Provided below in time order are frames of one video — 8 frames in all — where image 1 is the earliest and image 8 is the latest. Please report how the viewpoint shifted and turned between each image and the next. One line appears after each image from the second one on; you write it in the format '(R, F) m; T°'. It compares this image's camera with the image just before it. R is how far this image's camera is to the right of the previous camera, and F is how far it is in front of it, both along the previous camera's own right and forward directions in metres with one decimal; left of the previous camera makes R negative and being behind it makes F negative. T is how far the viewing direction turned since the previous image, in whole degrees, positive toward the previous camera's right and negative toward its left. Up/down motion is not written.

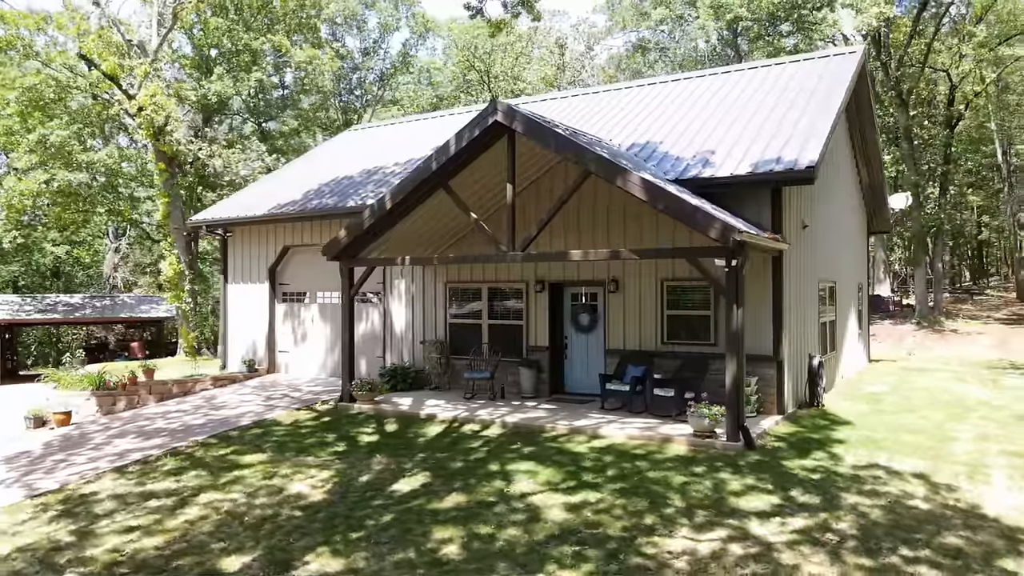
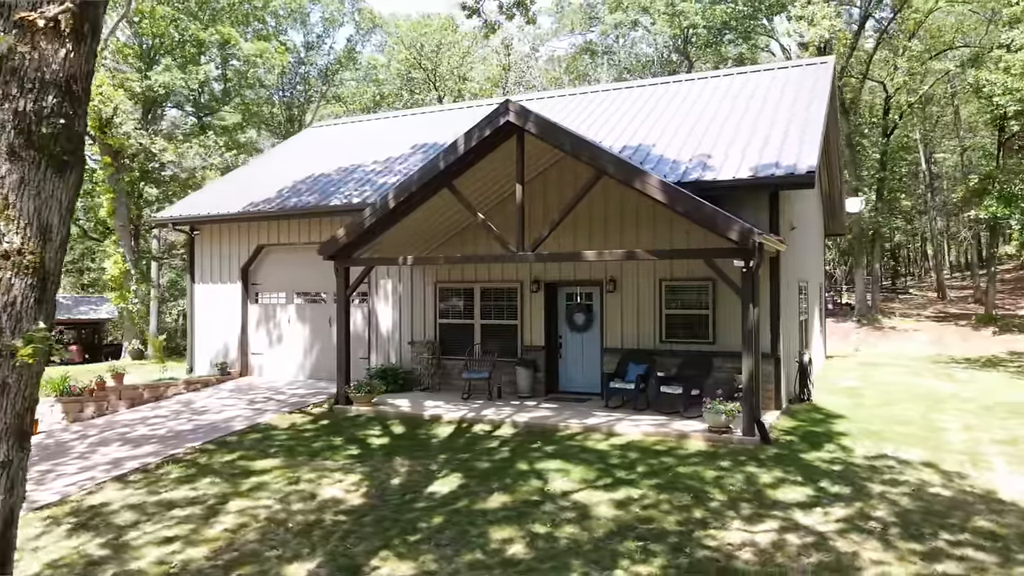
(-1.0, 0.0) m; +5°
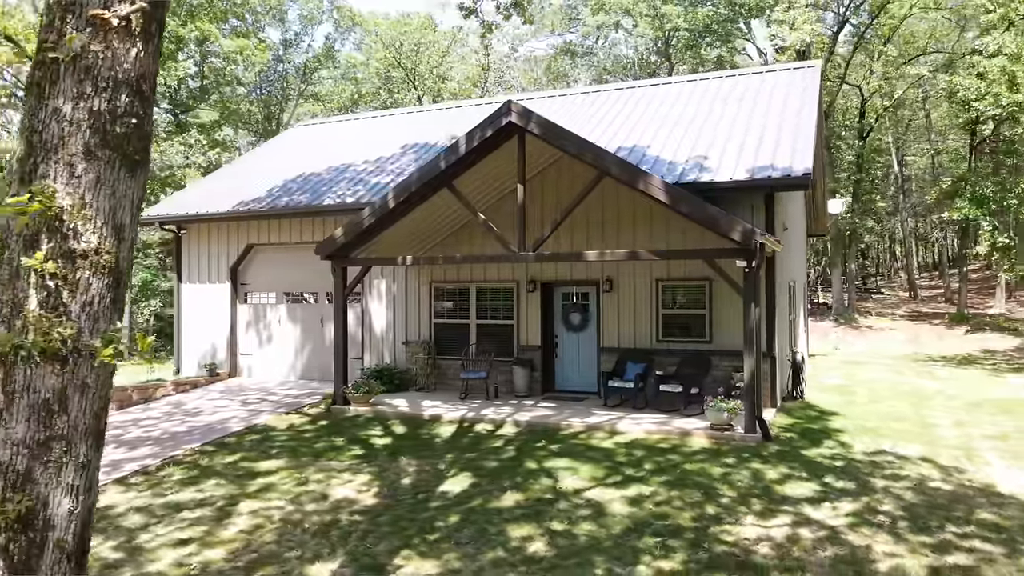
(-0.3, 0.0) m; +2°
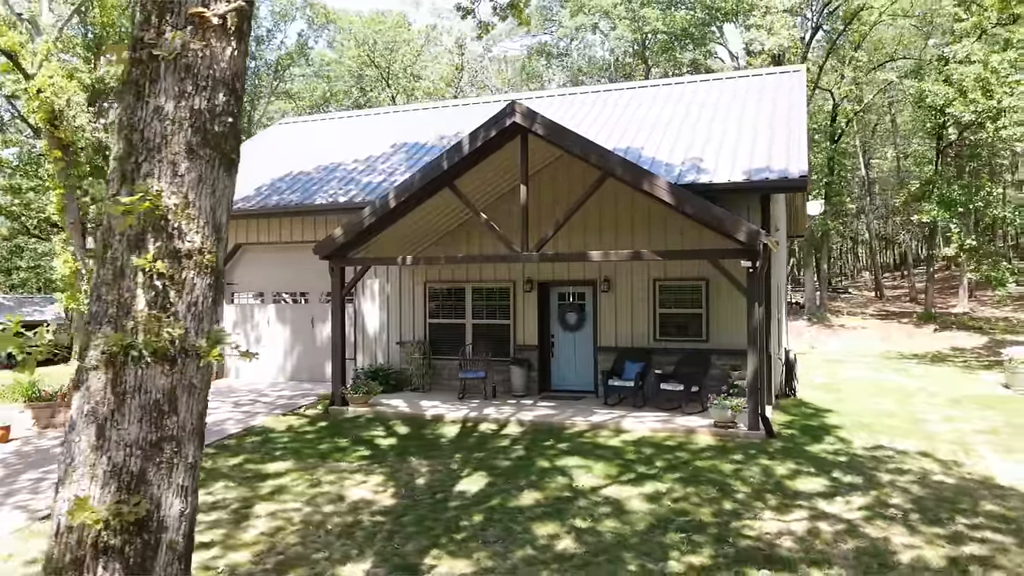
(-0.5, 0.0) m; +2°
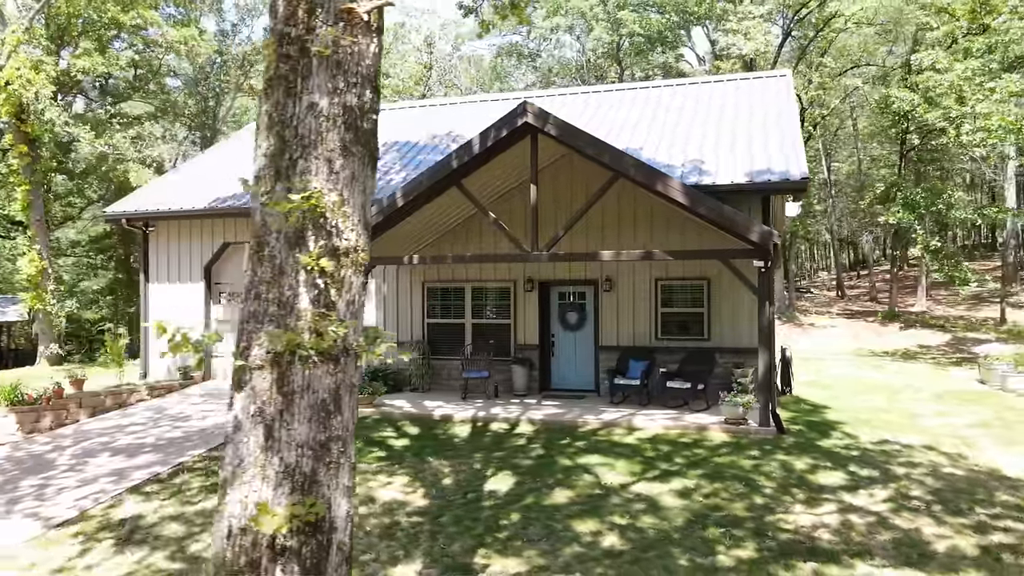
(-0.6, 0.0) m; +3°
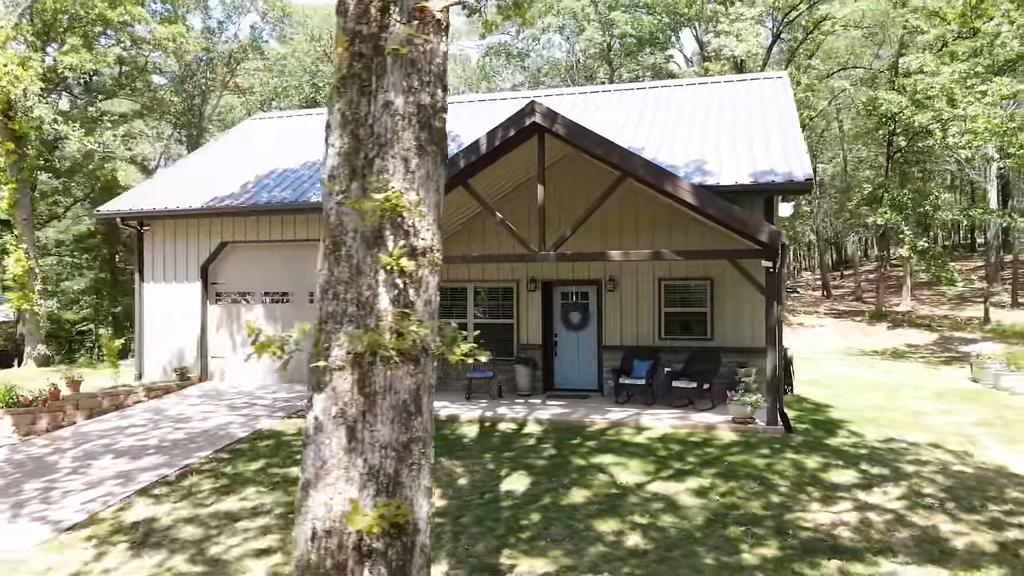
(-0.3, 0.0) m; +1°
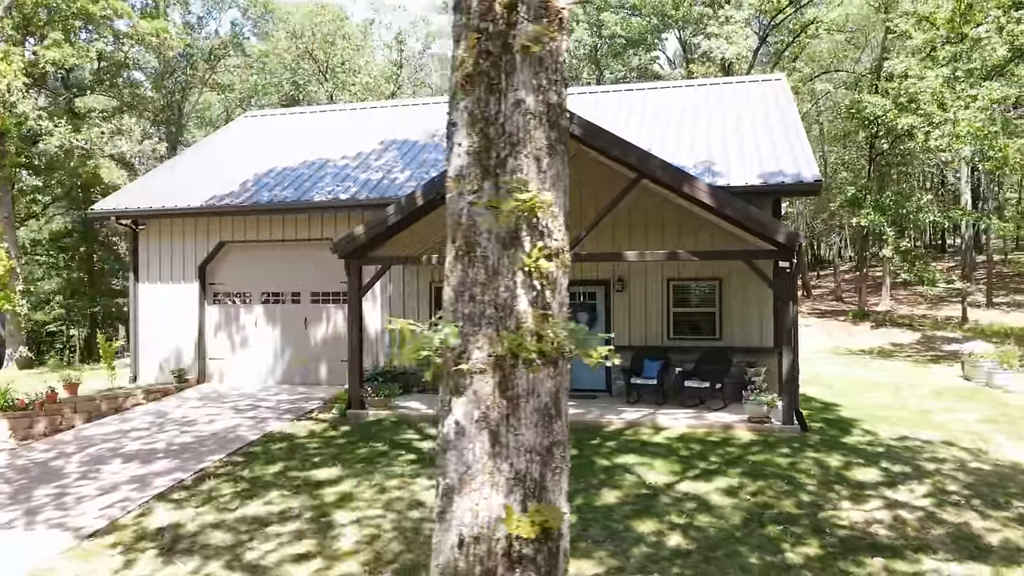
(-0.5, 0.0) m; +2°
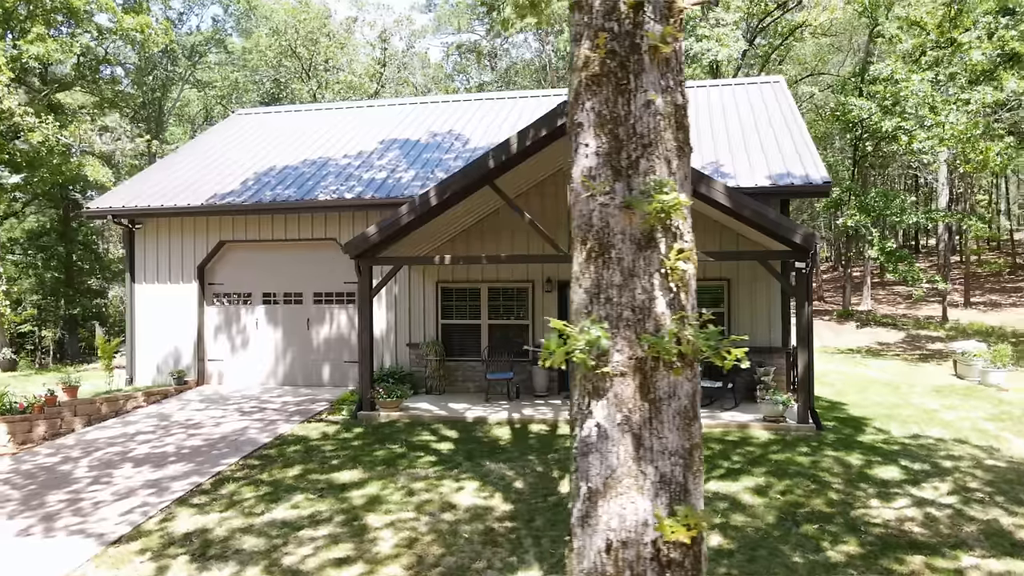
(-0.5, 0.0) m; +2°
